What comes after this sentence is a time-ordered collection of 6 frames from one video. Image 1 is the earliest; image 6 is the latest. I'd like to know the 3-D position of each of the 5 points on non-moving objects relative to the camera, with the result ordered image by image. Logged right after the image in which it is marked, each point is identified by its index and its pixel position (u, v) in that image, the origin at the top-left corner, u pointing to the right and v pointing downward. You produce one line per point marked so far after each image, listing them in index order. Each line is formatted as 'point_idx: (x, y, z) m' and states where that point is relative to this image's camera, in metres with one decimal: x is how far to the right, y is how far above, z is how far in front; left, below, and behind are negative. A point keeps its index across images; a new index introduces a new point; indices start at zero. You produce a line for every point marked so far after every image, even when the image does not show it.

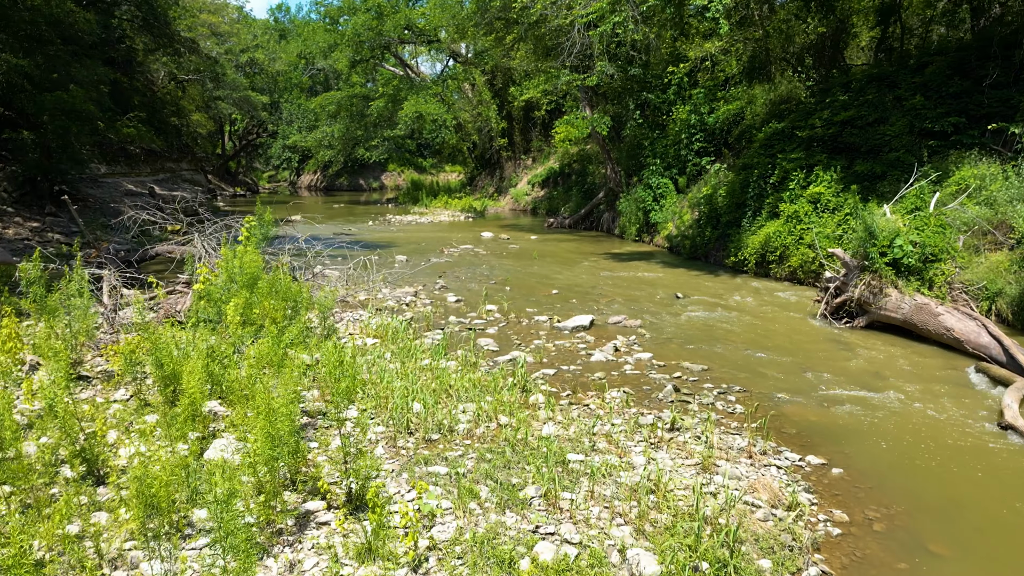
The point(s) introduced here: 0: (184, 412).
0: (-2.1, -0.8, +4.8) m
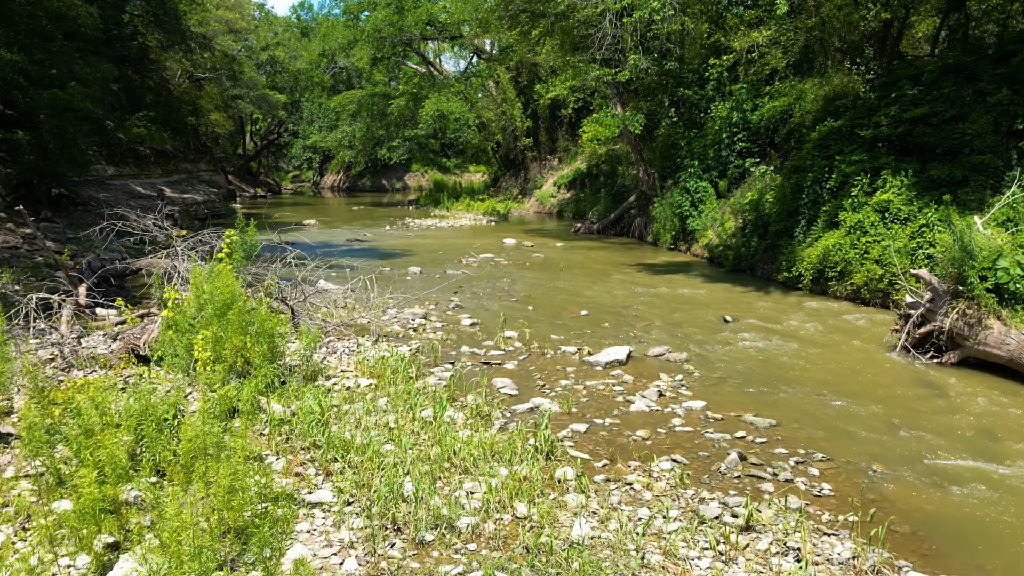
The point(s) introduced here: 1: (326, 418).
0: (-2.0, -1.1, +3.6) m
1: (-1.4, -0.9, +5.5) m
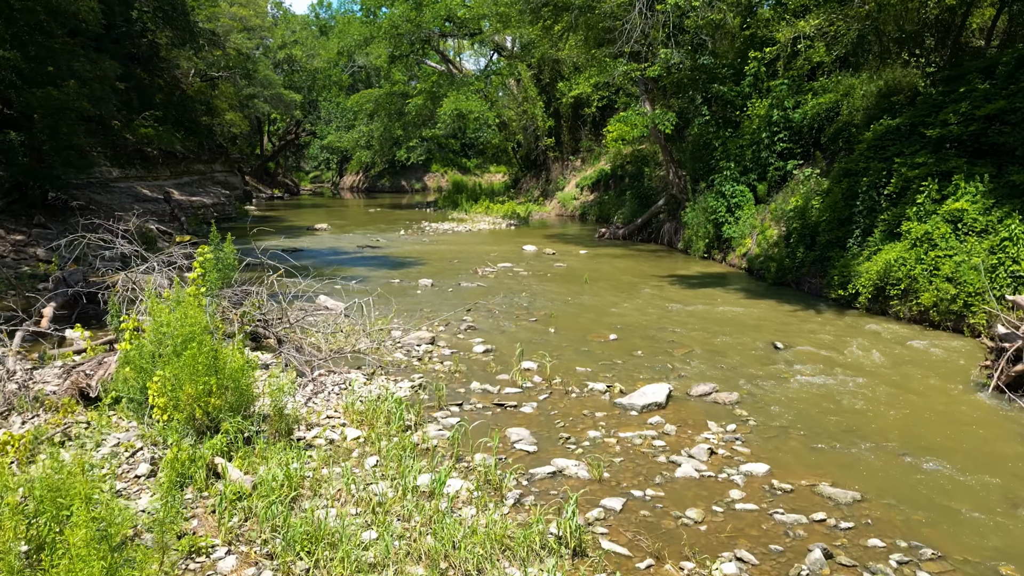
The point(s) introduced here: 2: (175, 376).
0: (-2.0, -1.3, +2.5) m
1: (-1.3, -1.2, +4.4) m
2: (-2.2, -0.6, +4.9) m
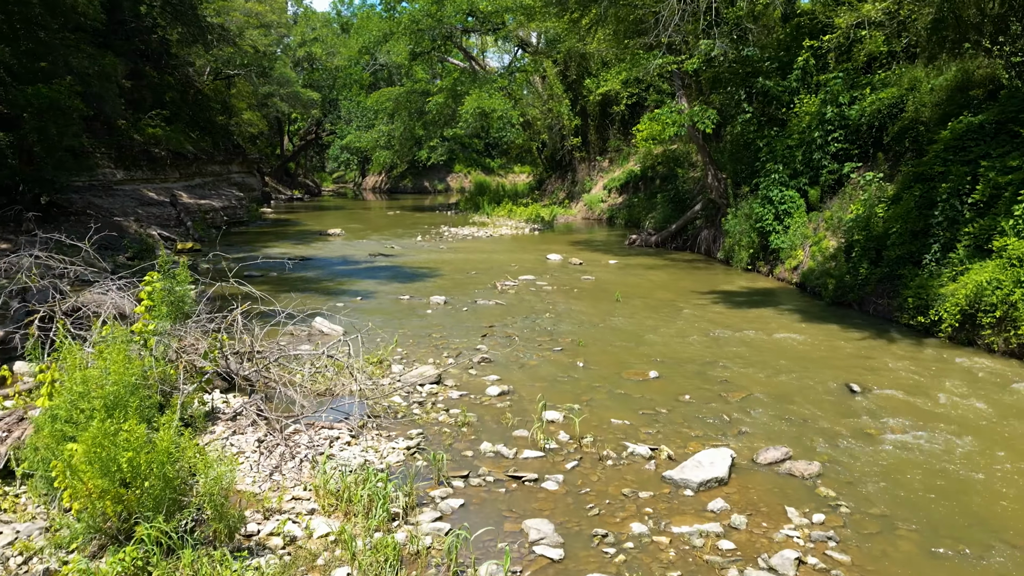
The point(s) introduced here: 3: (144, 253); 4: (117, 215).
0: (-2.0, -1.5, +1.3) m
1: (-1.2, -1.4, +3.1) m
2: (-2.1, -0.8, +3.6) m
3: (-7.4, +0.7, +15.1) m
4: (-9.0, +1.7, +17.0) m
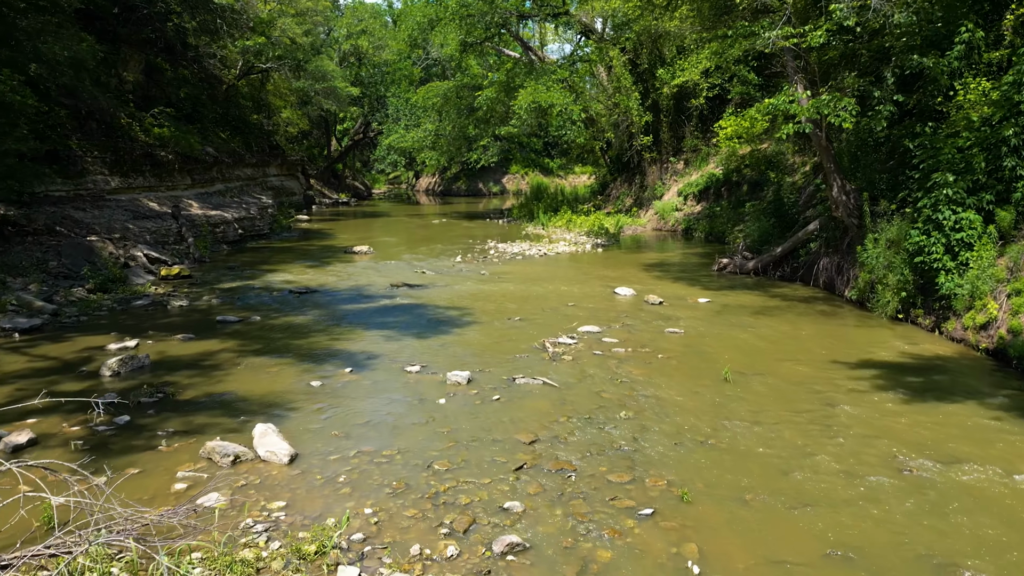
0: (-2.2, -2.3, -2.1) m
1: (-1.3, -2.2, -0.3) m
2: (-2.1, -1.5, +0.3) m
3: (-6.5, +0.1, +12.2) m
4: (-7.9, +1.1, +14.2) m
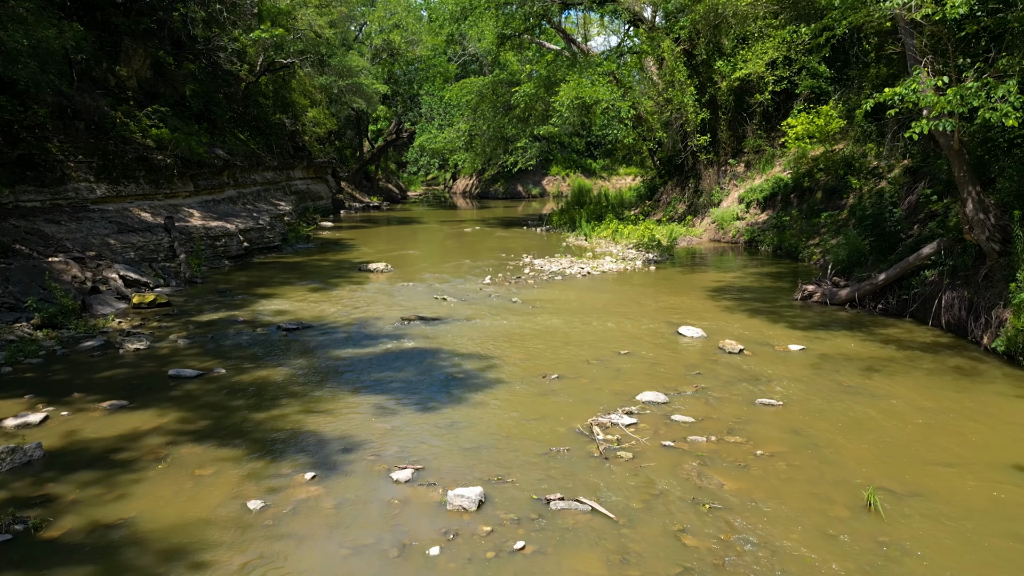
0: (-2.5, -2.8, -4.4) m
1: (-1.5, -2.7, -2.7) m
2: (-2.3, -2.0, -2.0) m
3: (-6.0, -0.4, +10.1) m
4: (-7.3, +0.6, +12.2) m
